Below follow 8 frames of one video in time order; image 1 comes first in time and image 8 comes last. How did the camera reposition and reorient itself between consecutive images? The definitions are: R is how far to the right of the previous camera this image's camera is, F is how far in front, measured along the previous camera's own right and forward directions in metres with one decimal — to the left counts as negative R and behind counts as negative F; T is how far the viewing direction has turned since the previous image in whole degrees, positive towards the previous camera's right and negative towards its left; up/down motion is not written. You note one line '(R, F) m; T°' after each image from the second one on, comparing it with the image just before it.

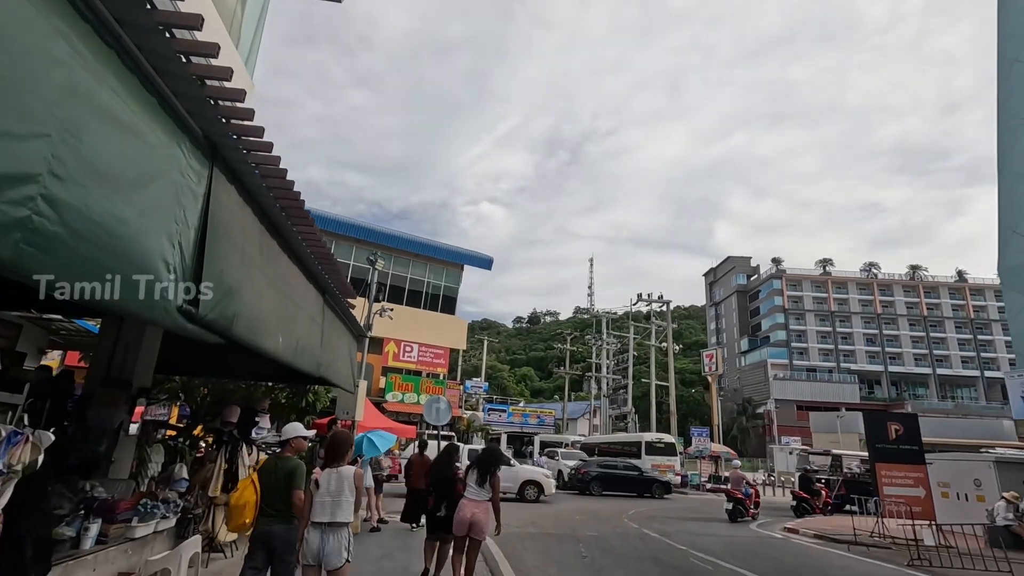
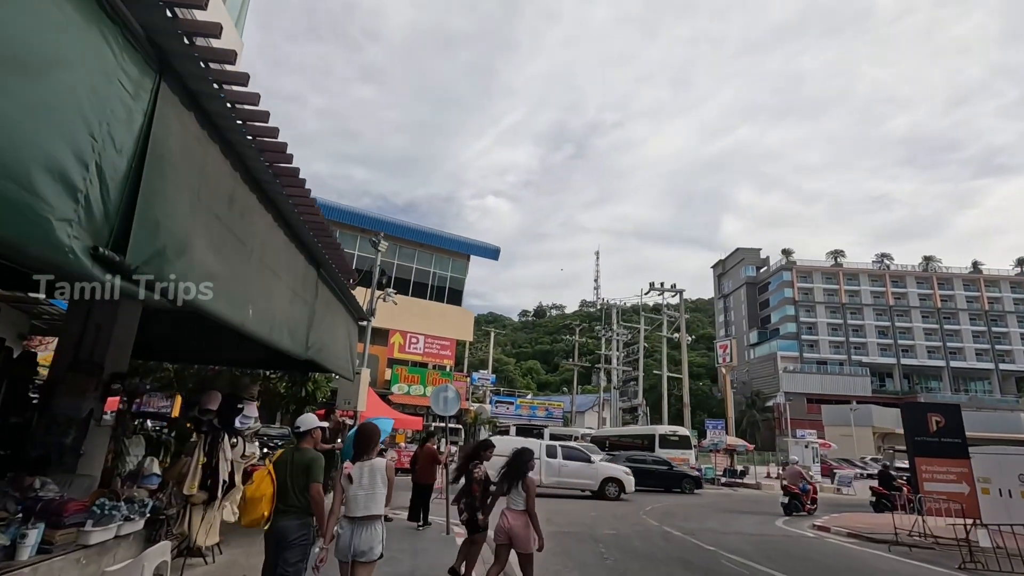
(-0.1, +0.8) m; -1°
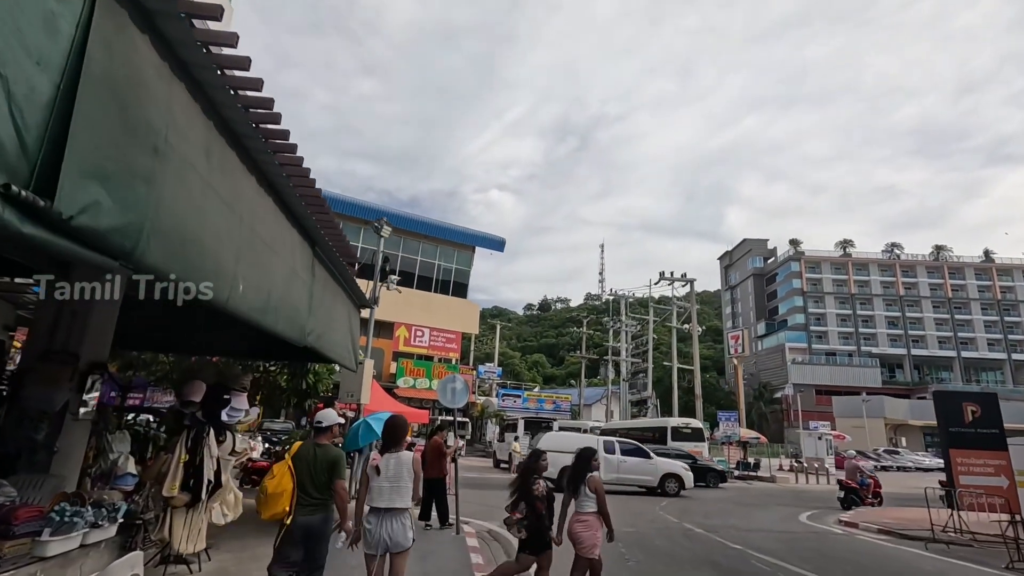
(-0.1, +0.6) m; 0°
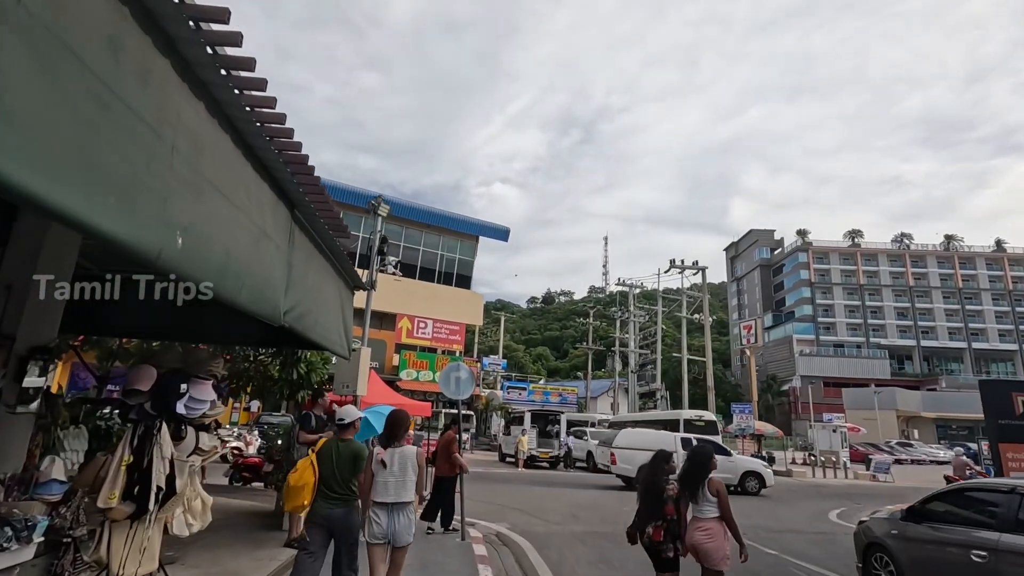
(-0.1, +0.9) m; 0°
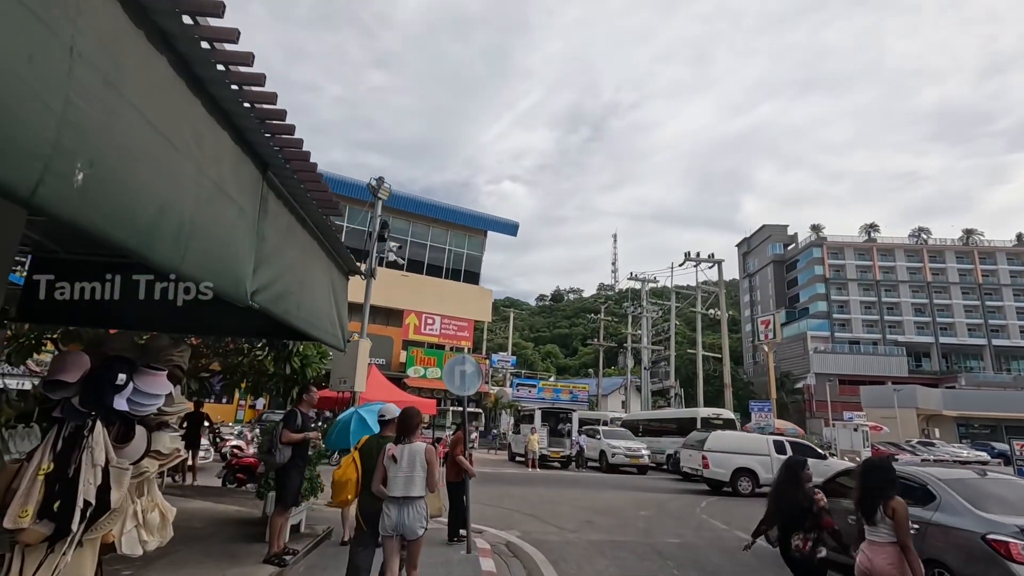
(0.0, +0.8) m; -1°
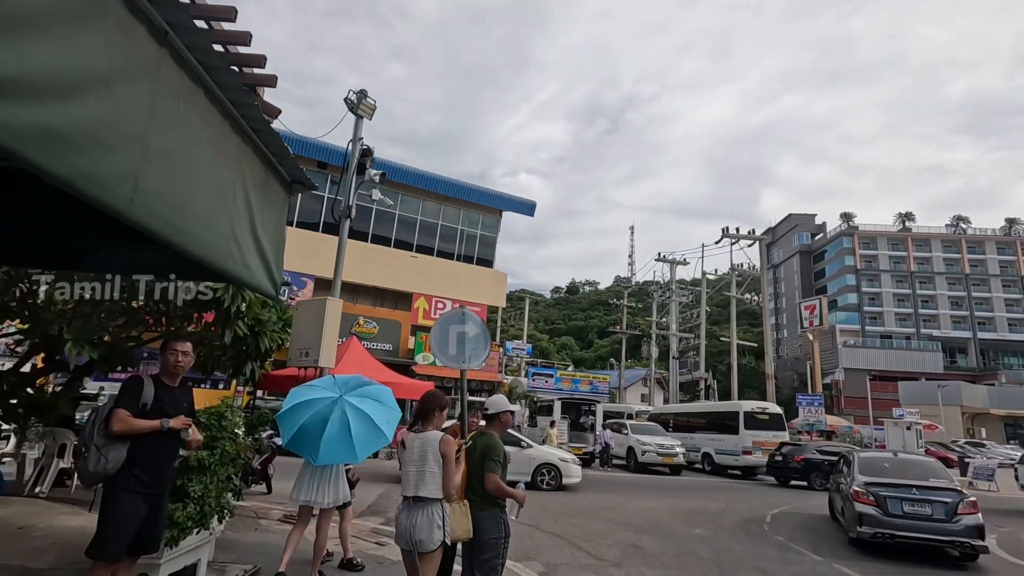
(-0.1, +2.4) m; -2°
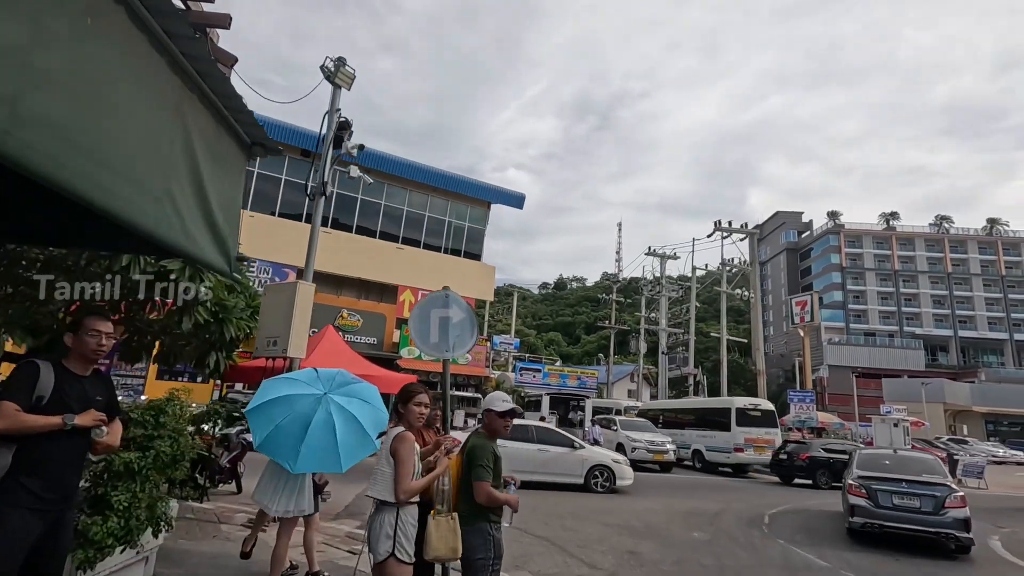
(0.0, +0.6) m; +1°
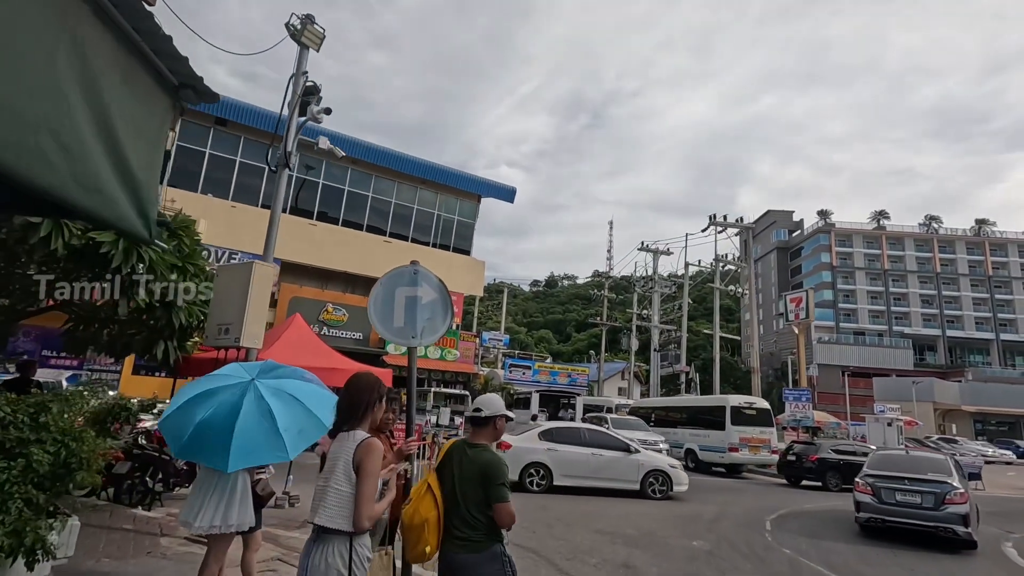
(+0.1, +0.7) m; +1°
